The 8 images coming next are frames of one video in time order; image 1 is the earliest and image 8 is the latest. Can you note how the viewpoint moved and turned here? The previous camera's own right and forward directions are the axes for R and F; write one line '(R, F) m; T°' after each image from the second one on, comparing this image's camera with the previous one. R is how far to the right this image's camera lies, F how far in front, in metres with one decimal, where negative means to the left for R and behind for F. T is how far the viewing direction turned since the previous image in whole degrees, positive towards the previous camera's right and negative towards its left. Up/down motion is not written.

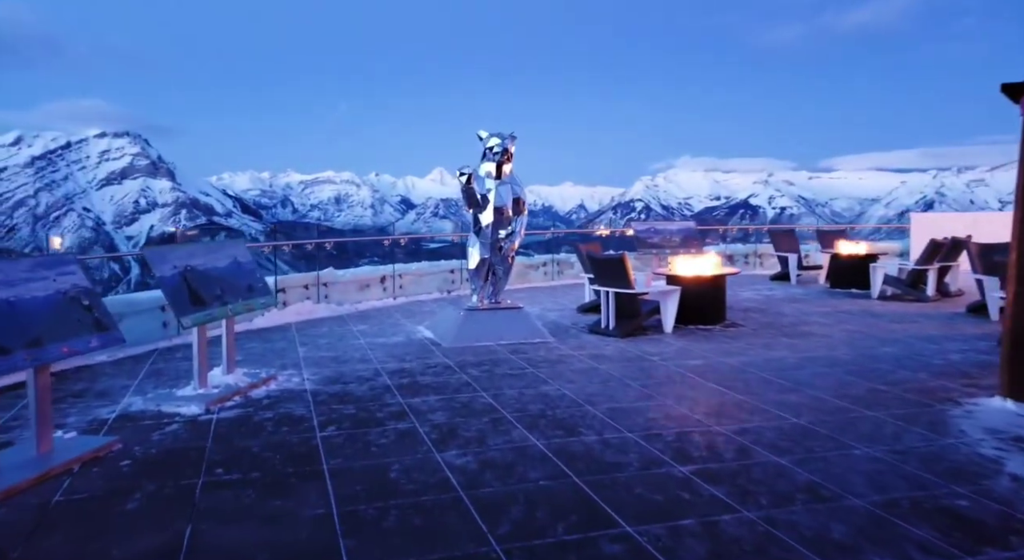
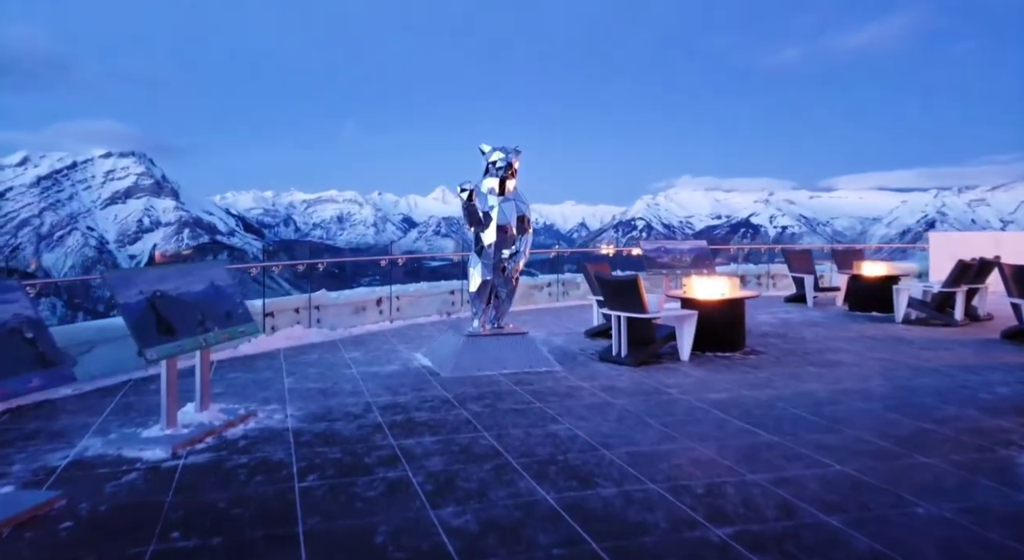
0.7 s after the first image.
(0.0, +0.5) m; 0°
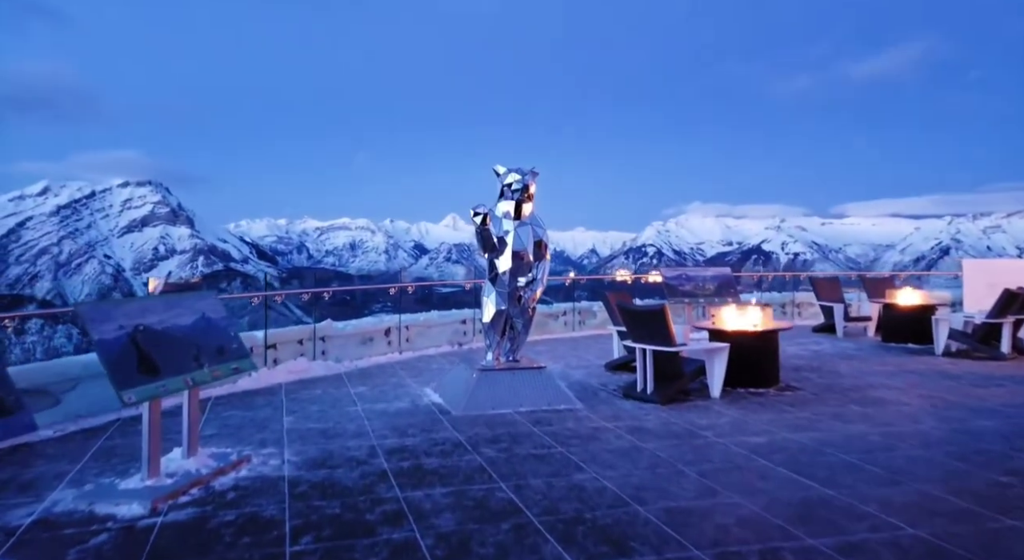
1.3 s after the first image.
(-0.1, +0.4) m; -1°
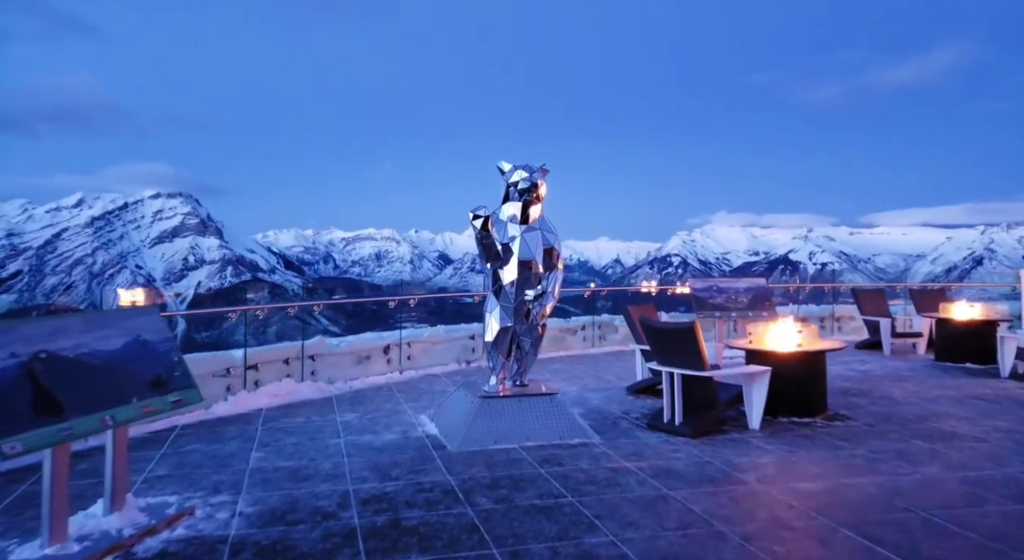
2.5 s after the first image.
(+0.1, +0.8) m; -2°
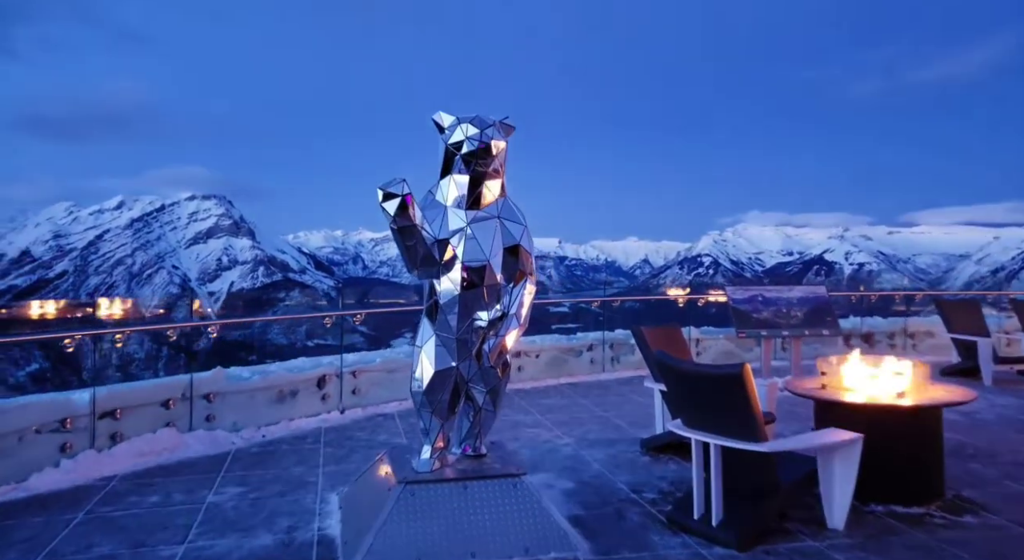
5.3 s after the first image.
(+0.4, +1.9) m; -2°
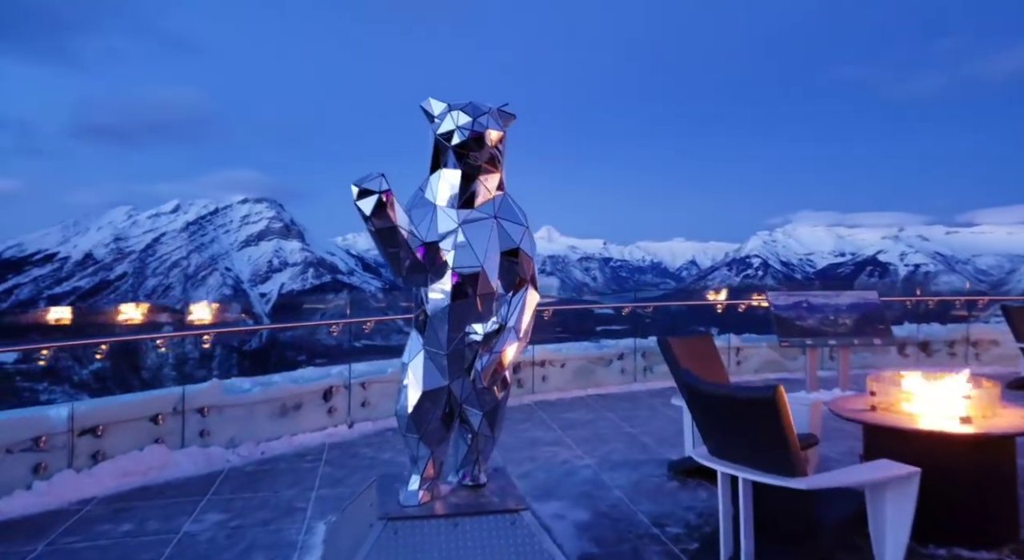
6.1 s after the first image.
(+0.2, +0.4) m; -4°
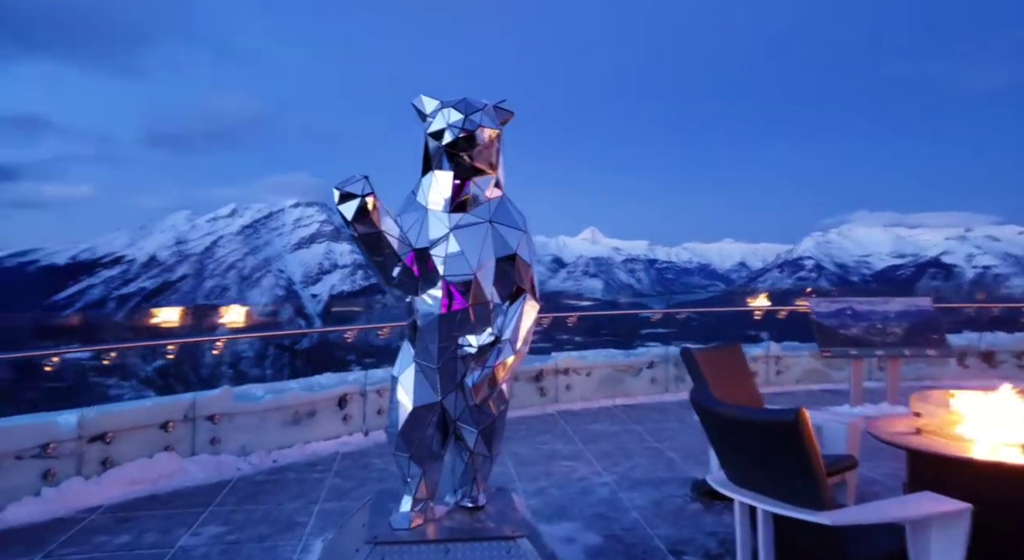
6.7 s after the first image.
(+0.2, +0.2) m; -4°
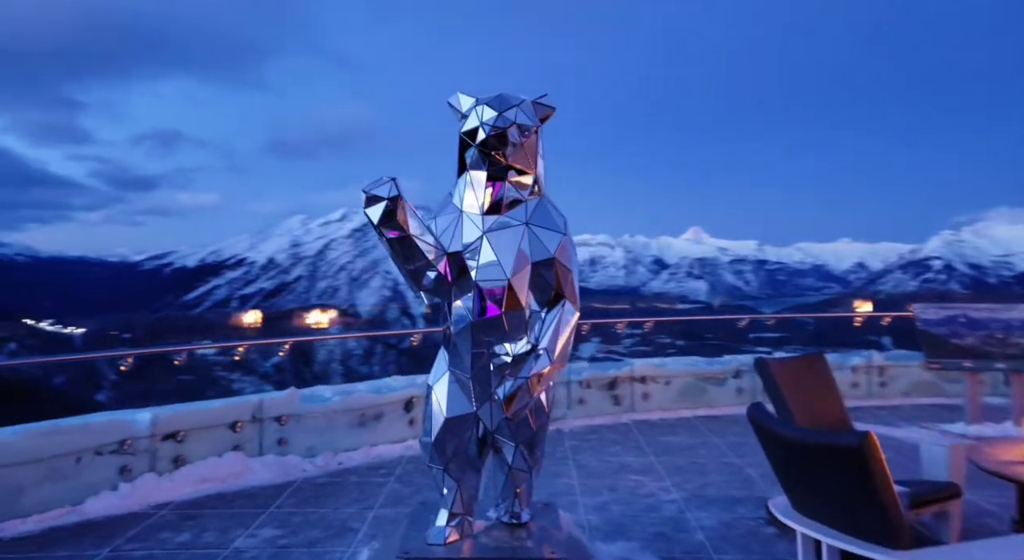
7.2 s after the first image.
(+0.2, +0.2) m; -9°
